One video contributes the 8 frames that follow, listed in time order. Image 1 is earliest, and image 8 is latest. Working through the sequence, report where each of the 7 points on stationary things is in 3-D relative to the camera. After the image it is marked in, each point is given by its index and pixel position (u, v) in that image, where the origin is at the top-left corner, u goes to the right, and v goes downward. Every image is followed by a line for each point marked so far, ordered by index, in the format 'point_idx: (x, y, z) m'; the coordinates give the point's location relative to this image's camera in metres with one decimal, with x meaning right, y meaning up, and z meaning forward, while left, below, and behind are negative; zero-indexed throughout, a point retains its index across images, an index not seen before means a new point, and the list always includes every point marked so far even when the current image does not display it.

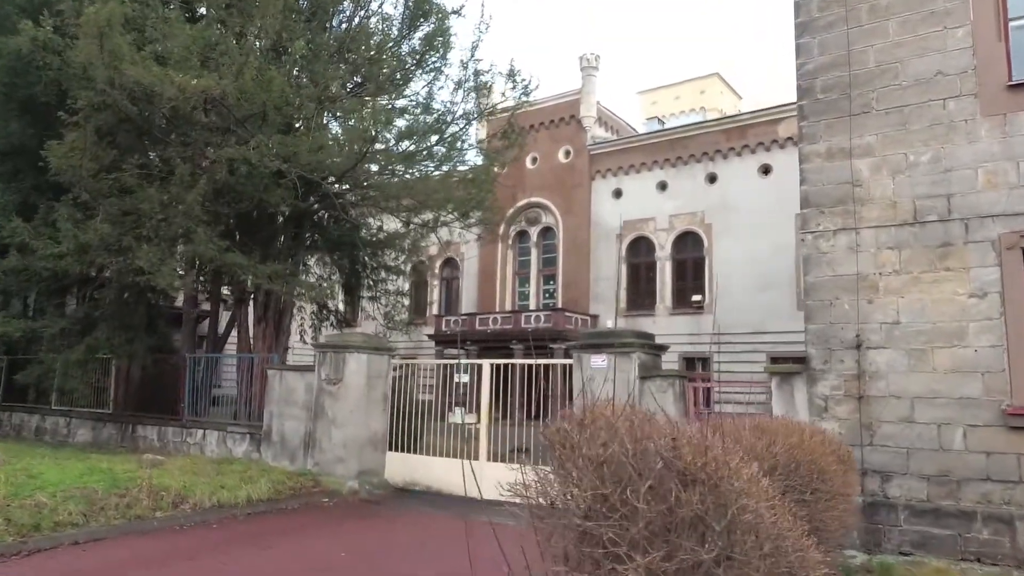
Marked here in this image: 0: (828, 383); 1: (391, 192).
0: (+2.9, -0.9, +6.6) m
1: (-2.1, +1.7, +12.3) m
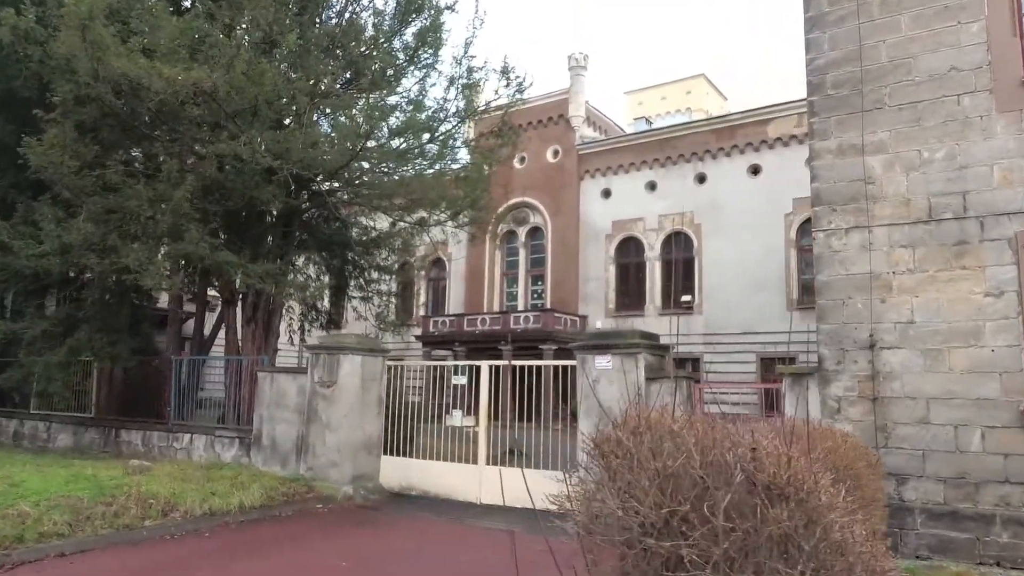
0: (+2.9, -0.9, +6.5) m
1: (-2.2, +1.7, +12.0) m
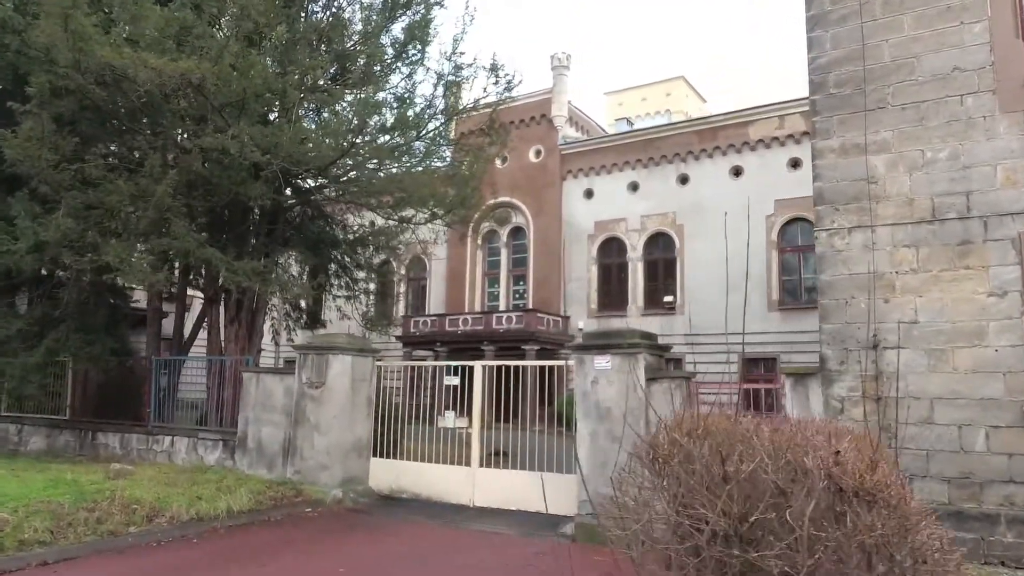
0: (+3.0, -0.9, +6.4) m
1: (-2.3, +1.7, +11.8) m
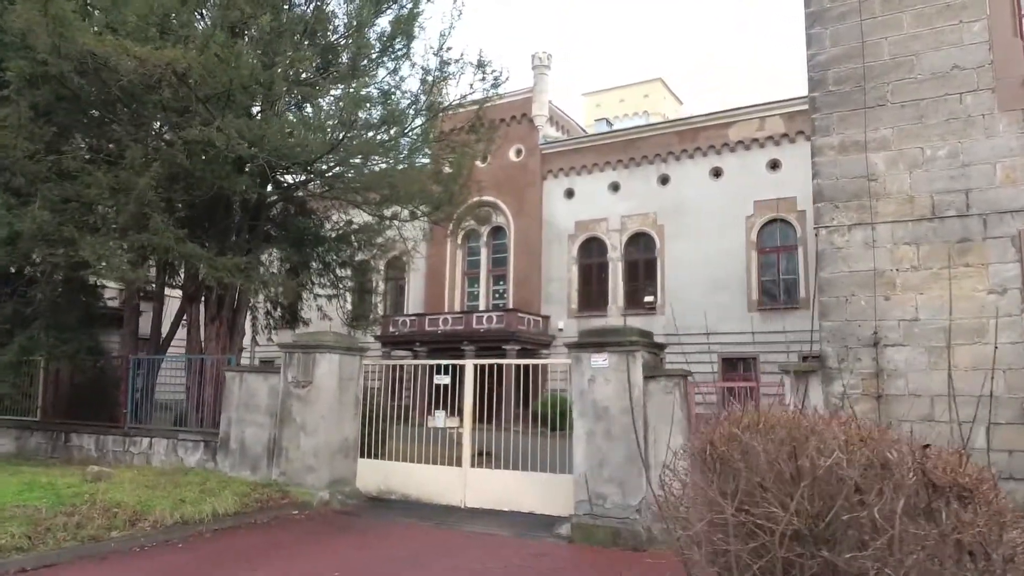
0: (+3.0, -0.8, +6.4) m
1: (-2.5, +1.7, +11.6) m
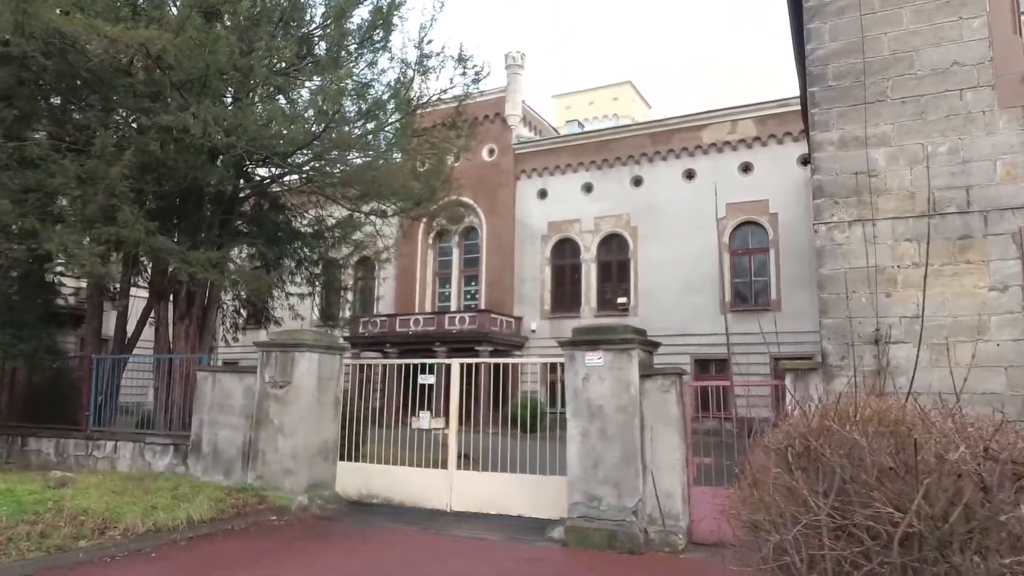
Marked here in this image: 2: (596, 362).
0: (+2.9, -0.8, +6.3) m
1: (-2.8, +1.8, +11.2) m
2: (+0.8, -0.7, +7.2) m
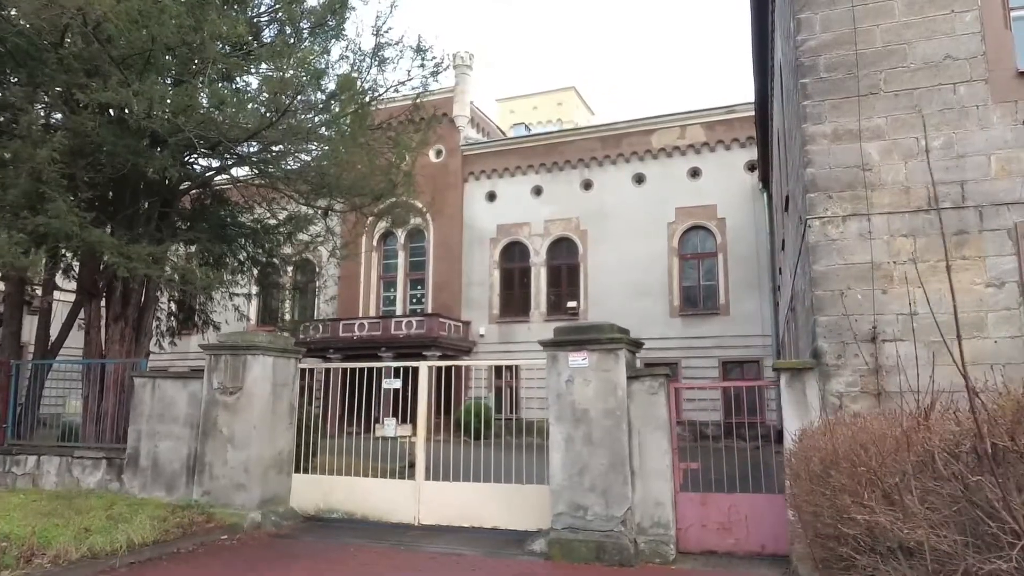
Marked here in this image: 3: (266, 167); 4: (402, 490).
0: (+2.8, -0.8, +6.1) m
1: (-3.3, +1.8, +10.5) m
2: (+0.6, -0.7, +6.8) m
3: (-3.6, +1.8, +10.6) m
4: (-1.2, -2.3, +8.1) m
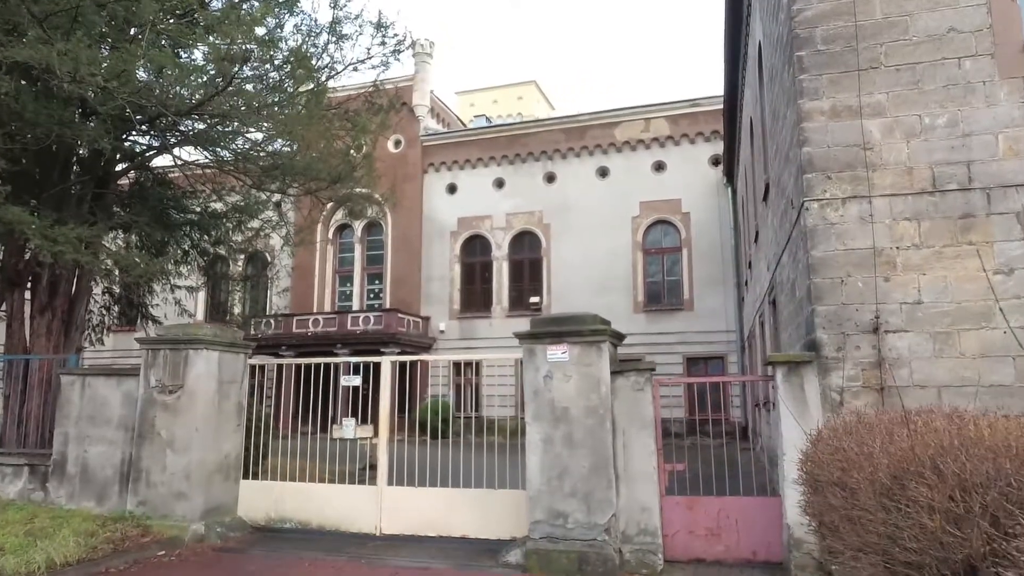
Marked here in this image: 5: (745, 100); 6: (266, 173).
0: (+2.6, -0.7, +5.7) m
1: (-3.8, +1.9, +9.7) m
2: (+0.4, -0.6, +6.3) m
3: (-4.1, +1.9, +9.8) m
4: (-1.5, -2.1, +7.4) m
5: (+4.2, +3.4, +12.8) m
6: (-3.6, +1.6, +10.3) m
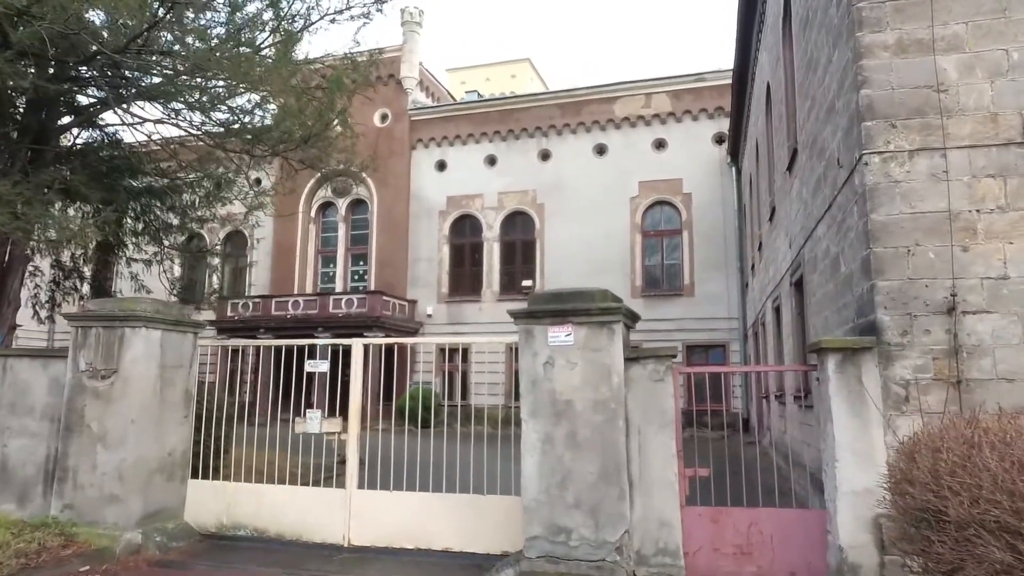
0: (+2.6, -0.5, +4.7) m
1: (-3.8, +2.2, +8.6) m
2: (+0.4, -0.4, +5.2) m
3: (-4.1, +2.3, +8.6) m
4: (-1.6, -1.9, +6.4) m
5: (+4.1, +3.7, +11.8) m
6: (-3.6, +2.0, +9.2) m
